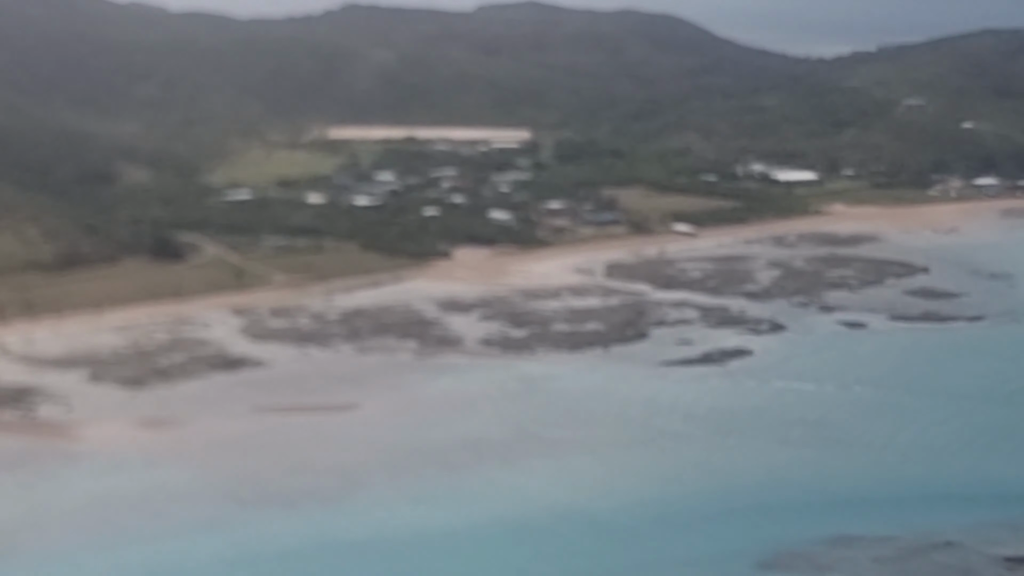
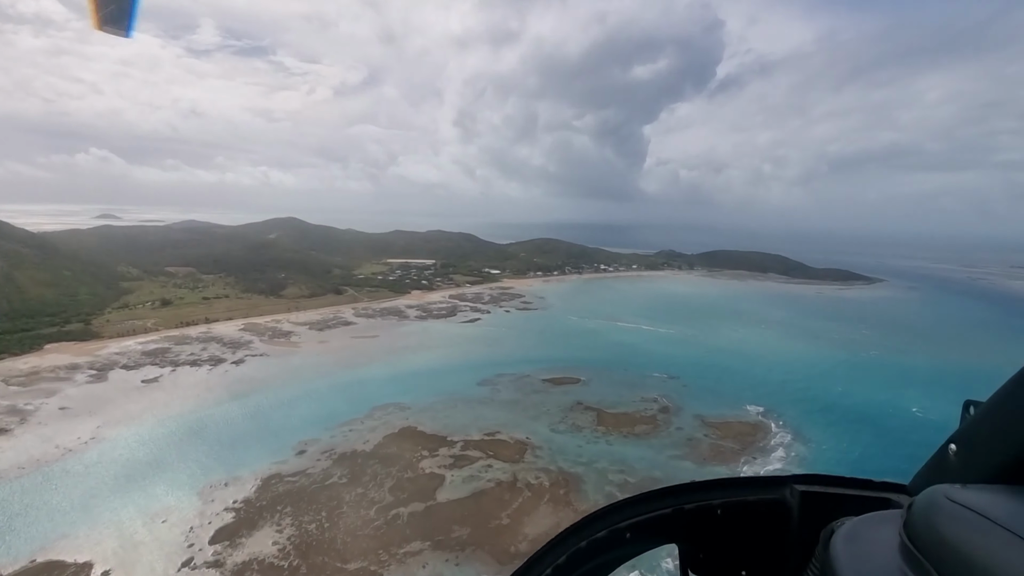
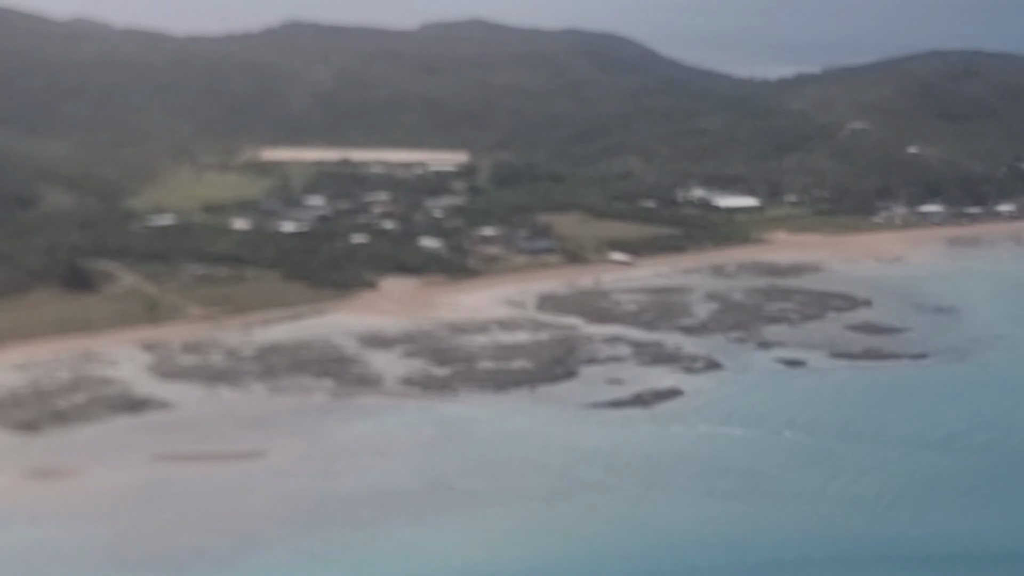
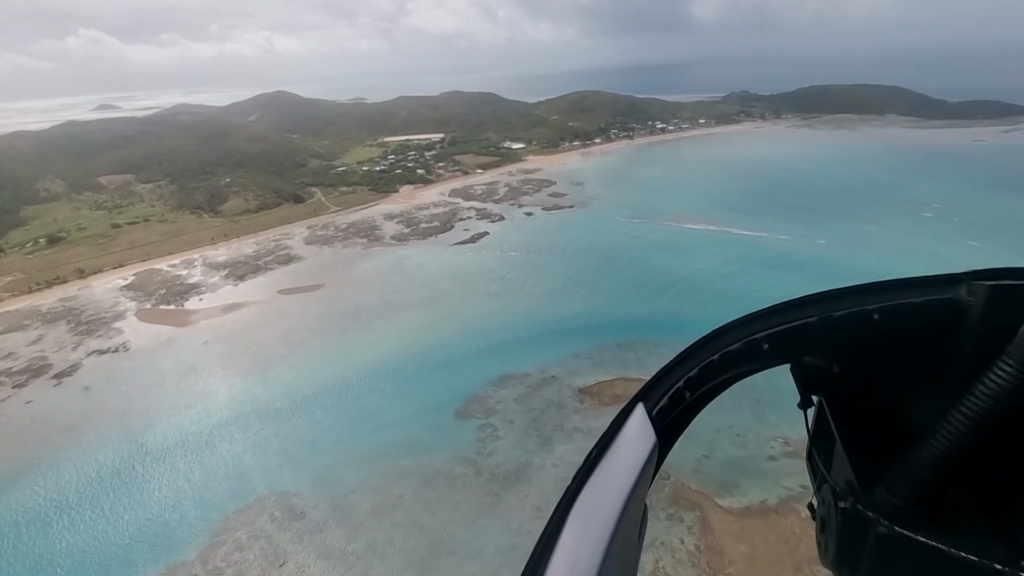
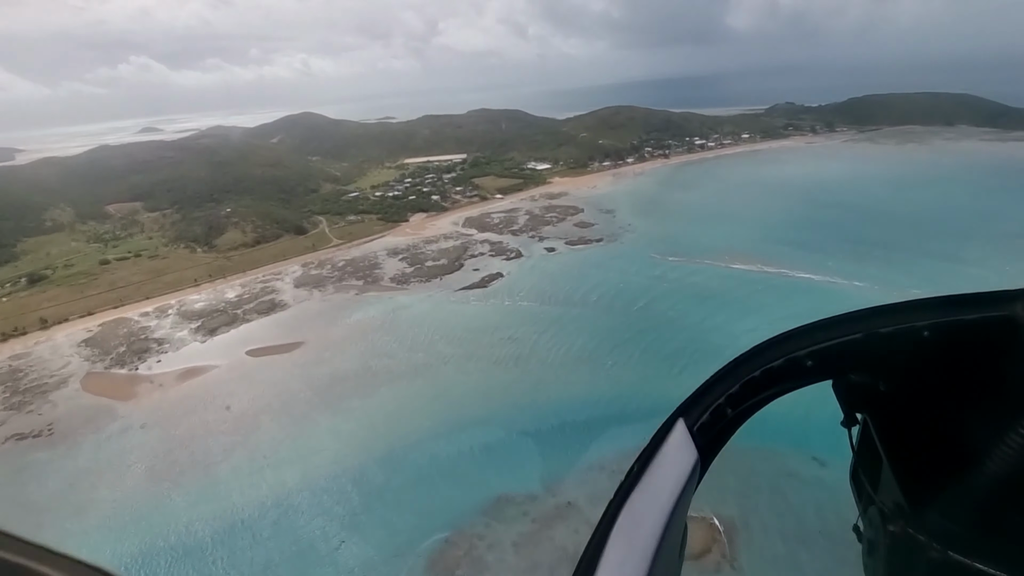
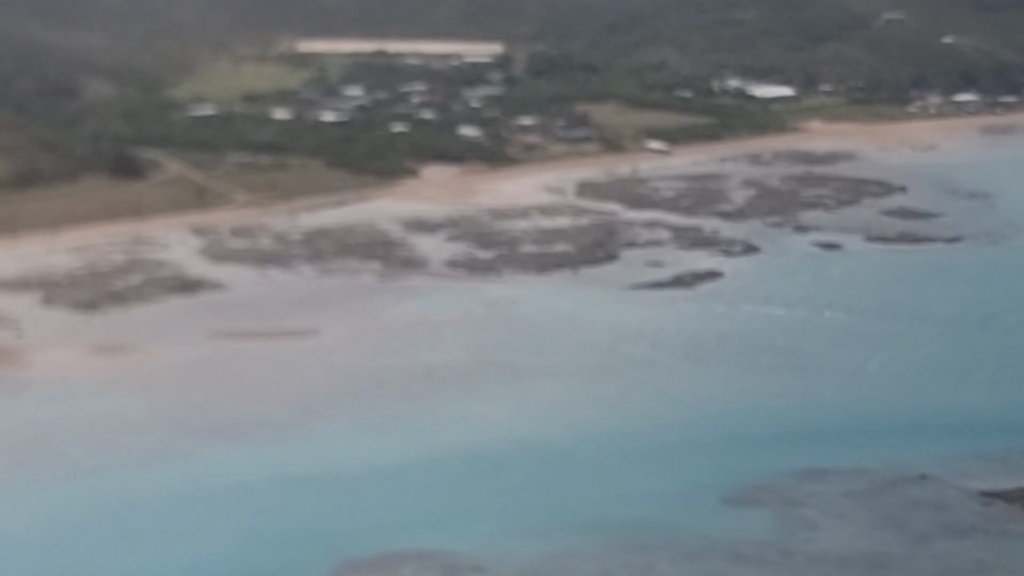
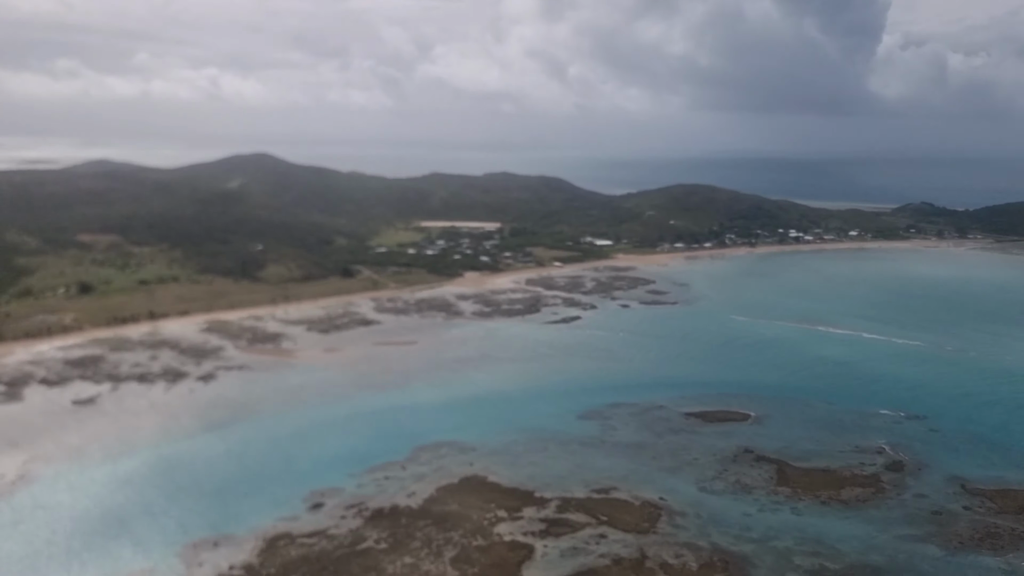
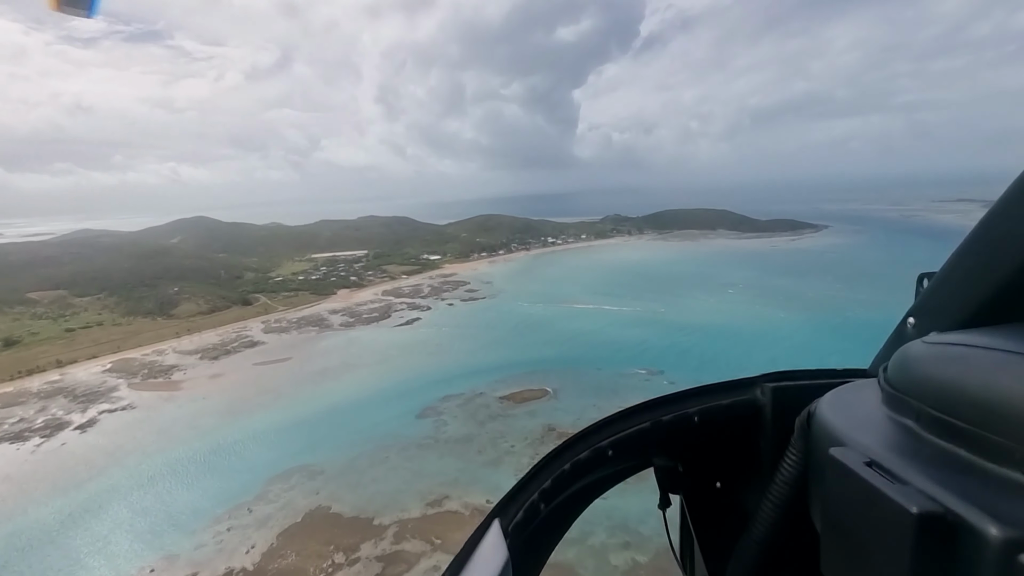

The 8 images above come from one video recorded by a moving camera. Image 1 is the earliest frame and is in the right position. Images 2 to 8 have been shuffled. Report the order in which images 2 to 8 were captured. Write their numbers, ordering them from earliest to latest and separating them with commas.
6, 3, 7, 2, 8, 4, 5
